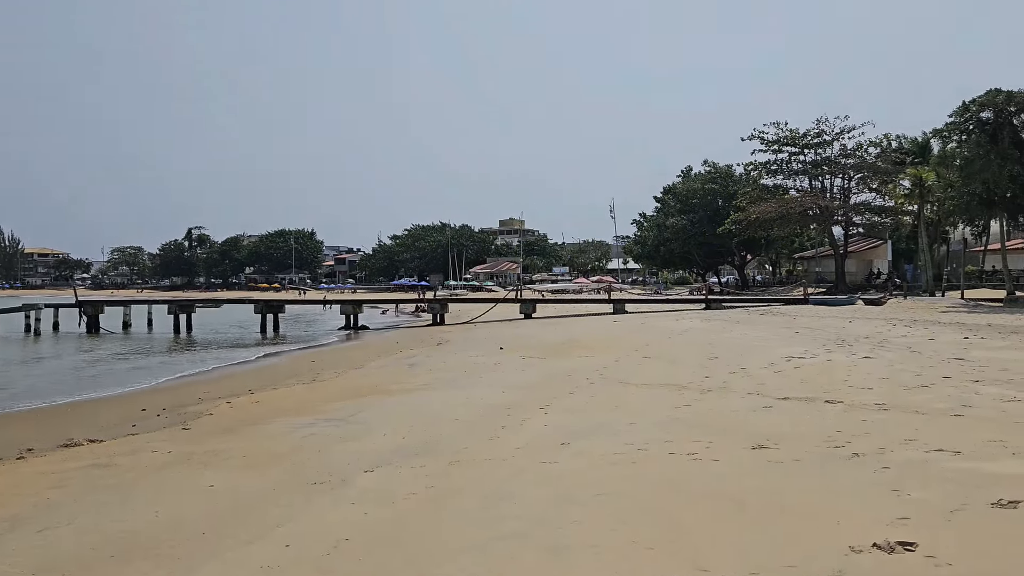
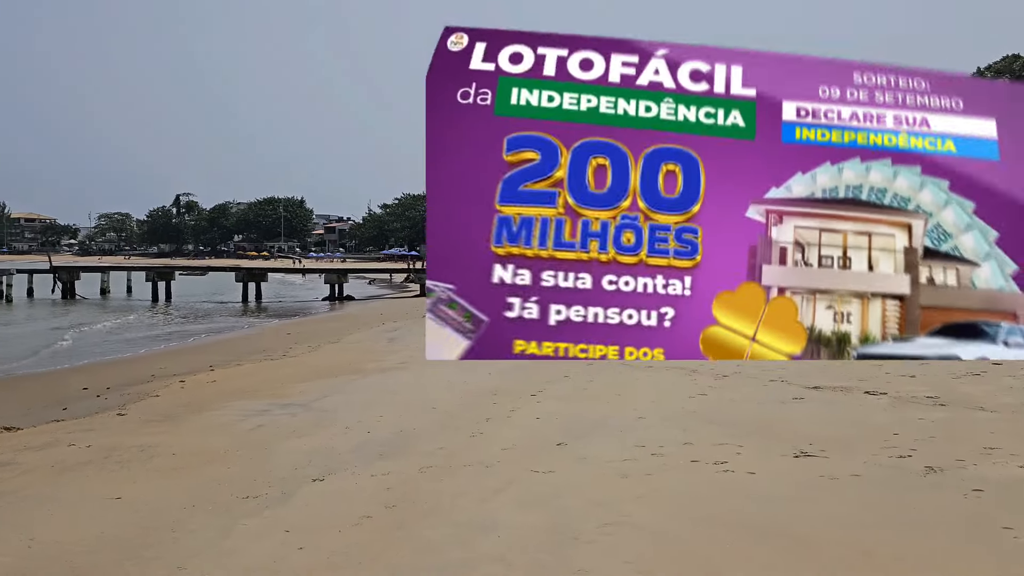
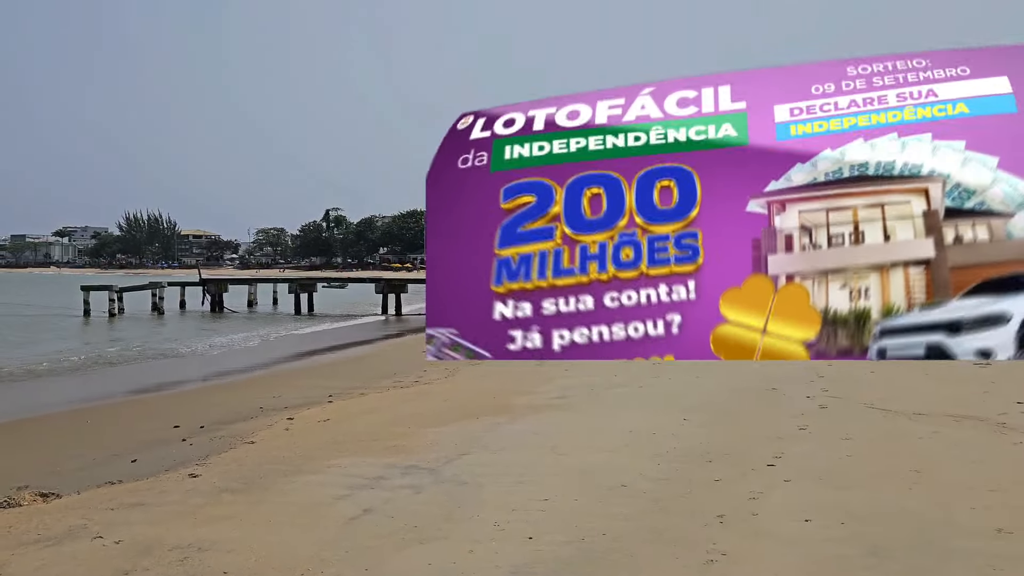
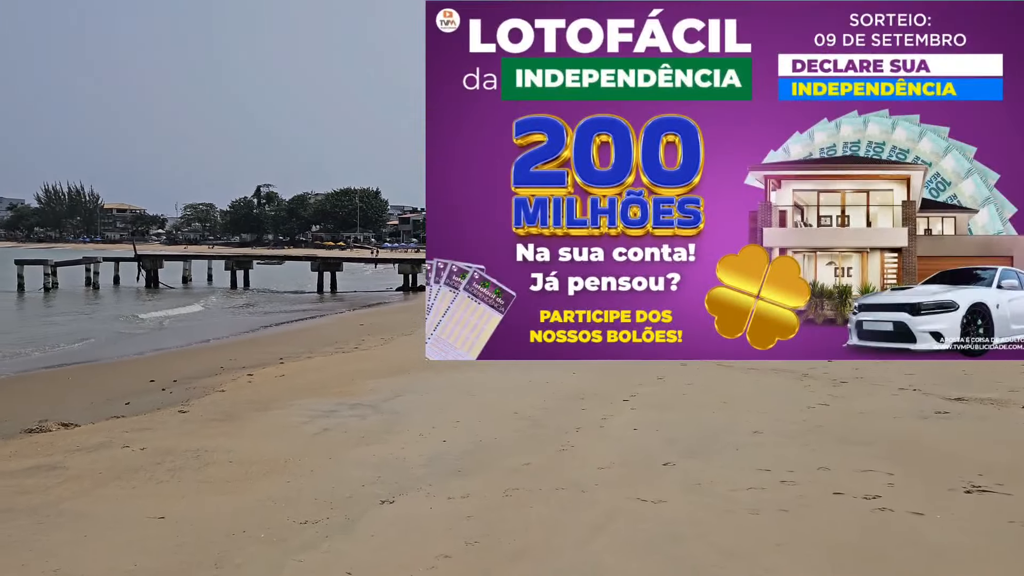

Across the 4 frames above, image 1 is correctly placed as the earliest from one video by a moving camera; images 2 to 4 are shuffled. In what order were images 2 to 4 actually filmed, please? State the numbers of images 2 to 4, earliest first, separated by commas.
2, 4, 3
